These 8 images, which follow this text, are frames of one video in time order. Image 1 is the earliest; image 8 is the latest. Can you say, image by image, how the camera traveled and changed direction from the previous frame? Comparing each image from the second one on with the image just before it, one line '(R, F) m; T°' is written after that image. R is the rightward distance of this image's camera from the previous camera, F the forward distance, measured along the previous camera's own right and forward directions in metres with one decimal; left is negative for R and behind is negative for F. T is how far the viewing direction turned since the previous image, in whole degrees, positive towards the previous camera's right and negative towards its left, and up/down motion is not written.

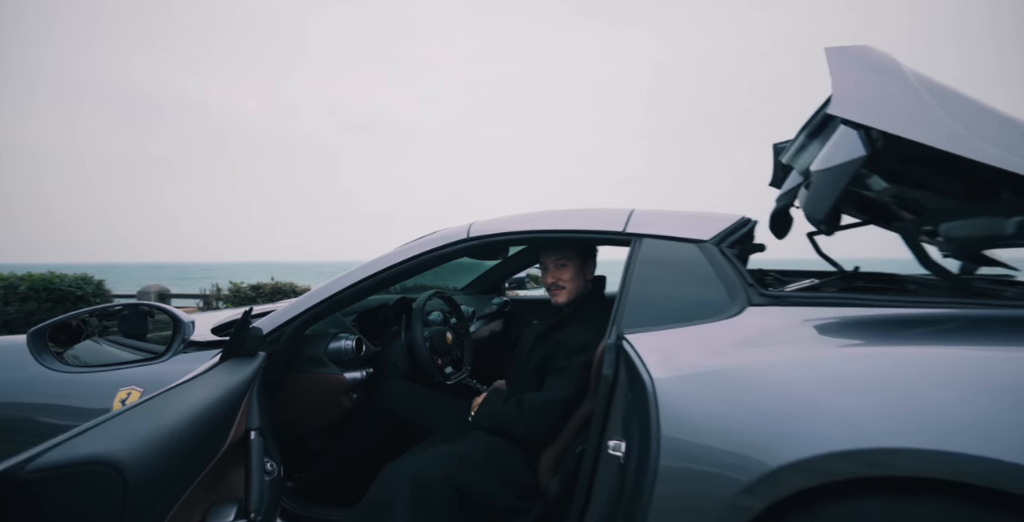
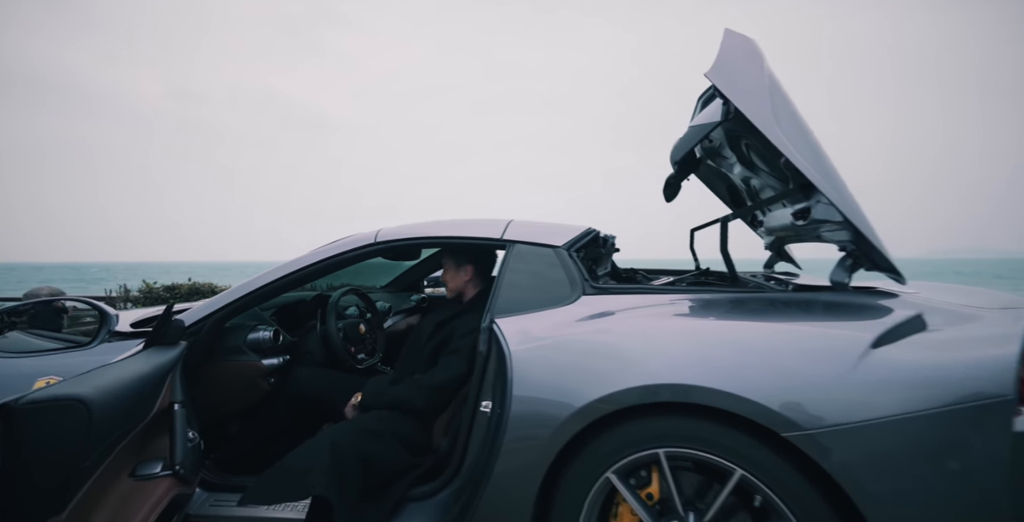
(+0.2, -0.4) m; +8°
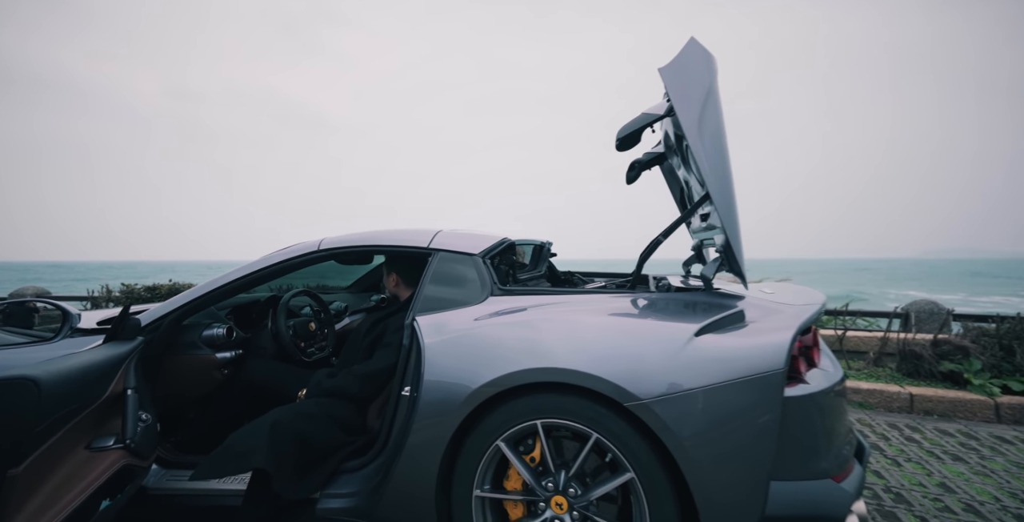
(+0.3, -0.3) m; +2°
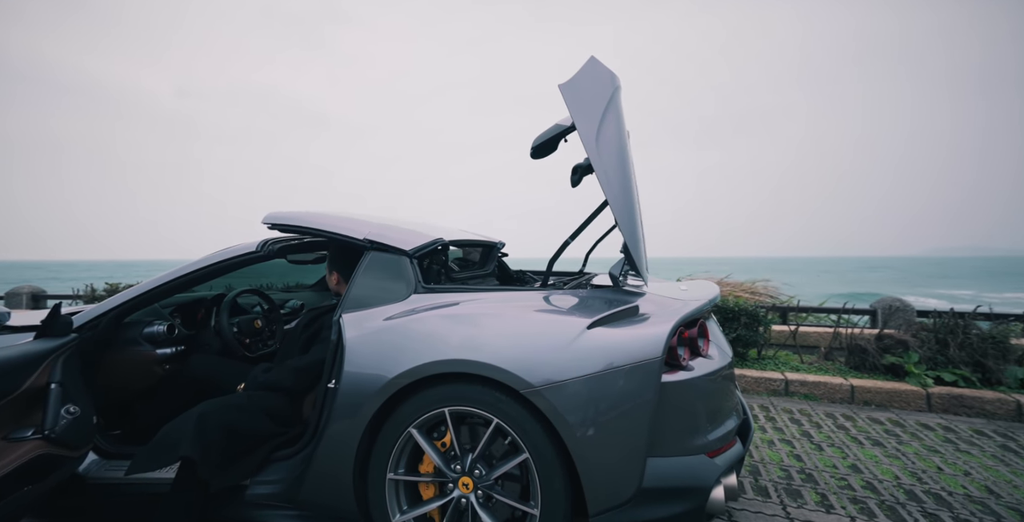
(+0.3, -0.1) m; +1°
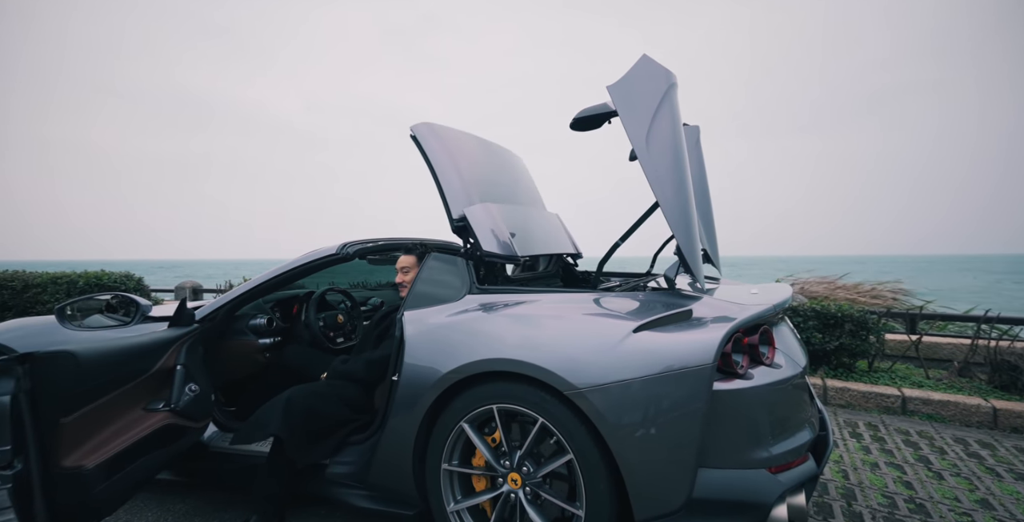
(+0.2, 0.0) m; -11°
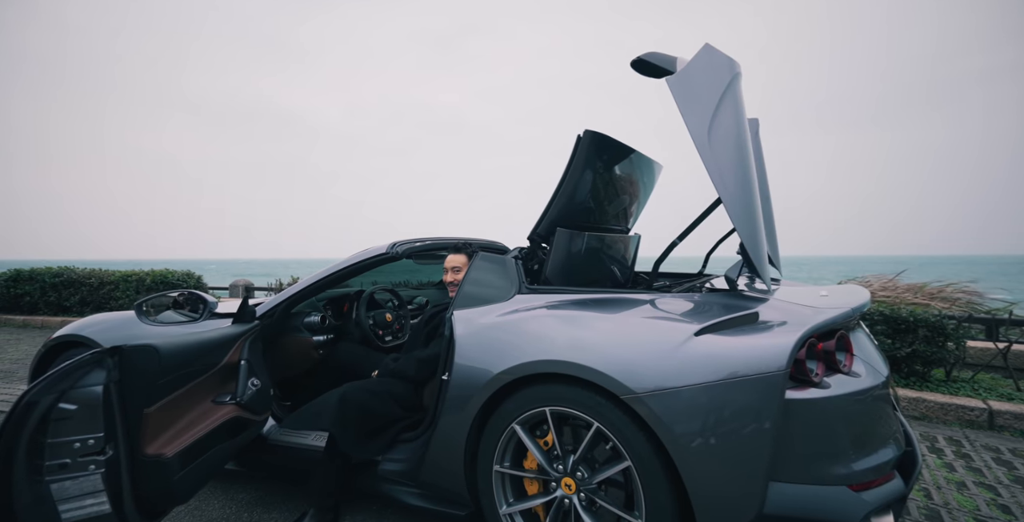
(-0.1, 0.0) m; -5°
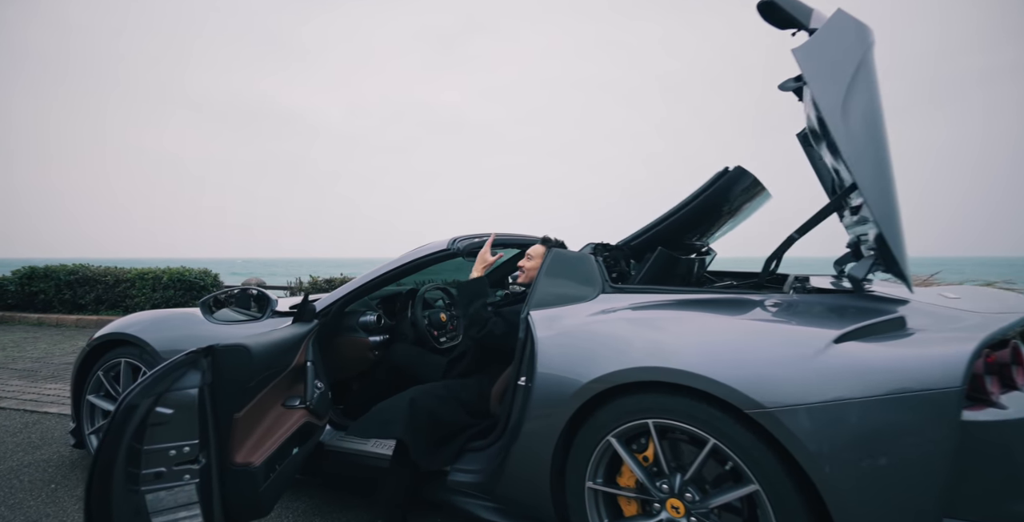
(-0.3, +0.2) m; -1°
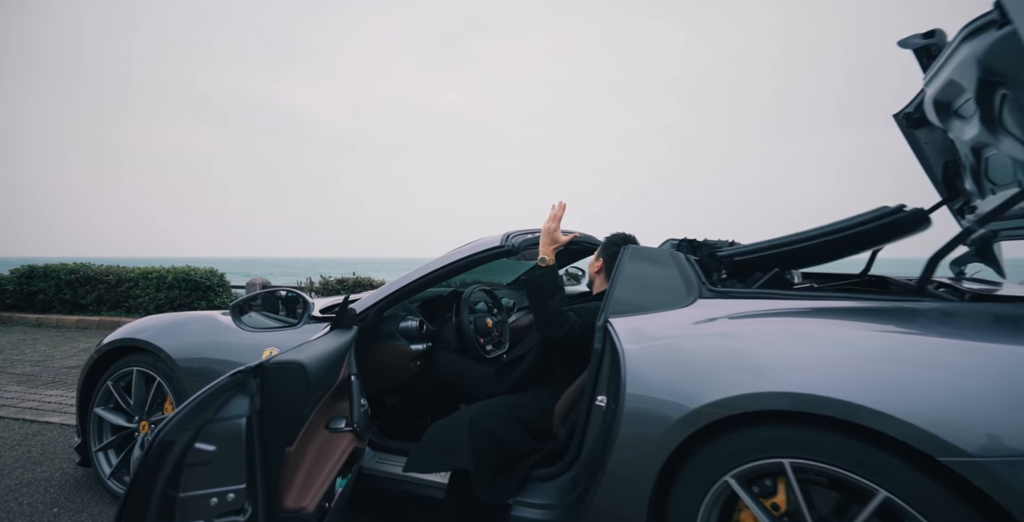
(-0.3, +0.3) m; -1°
